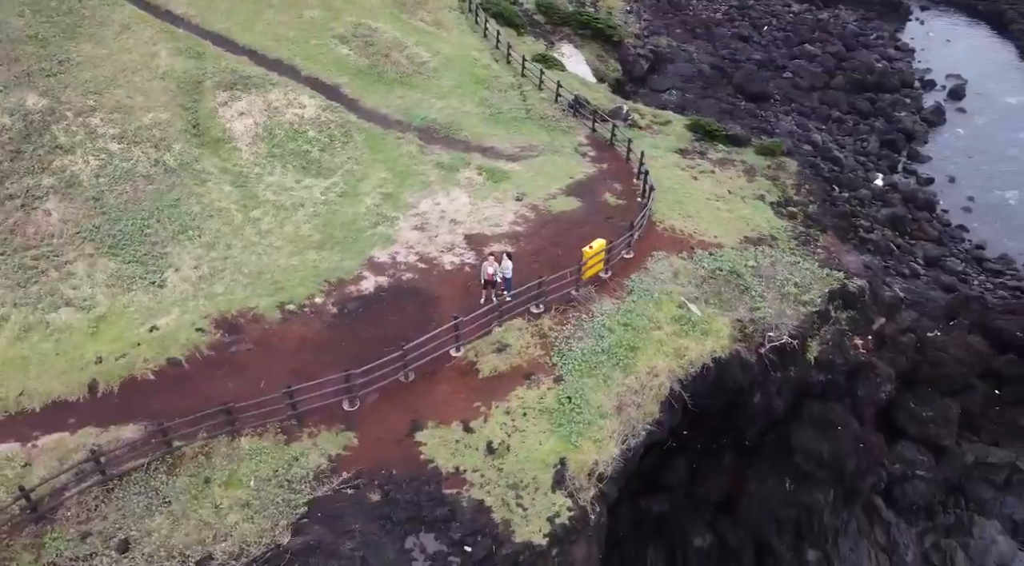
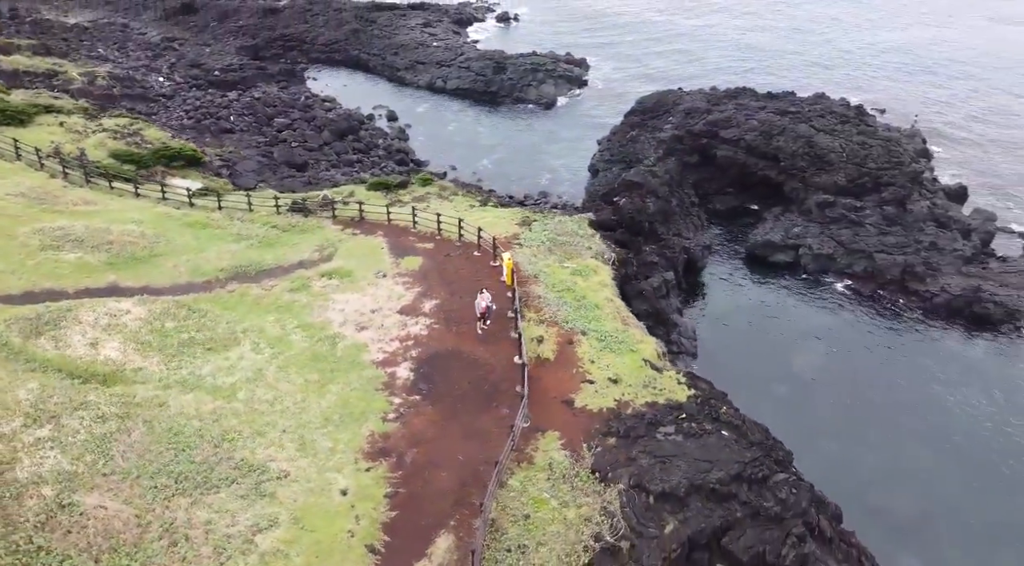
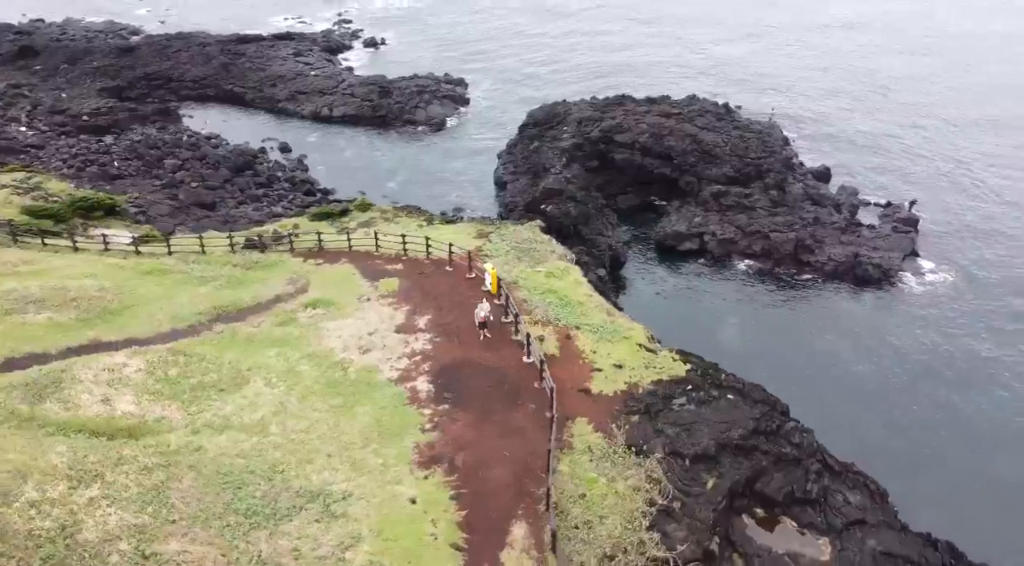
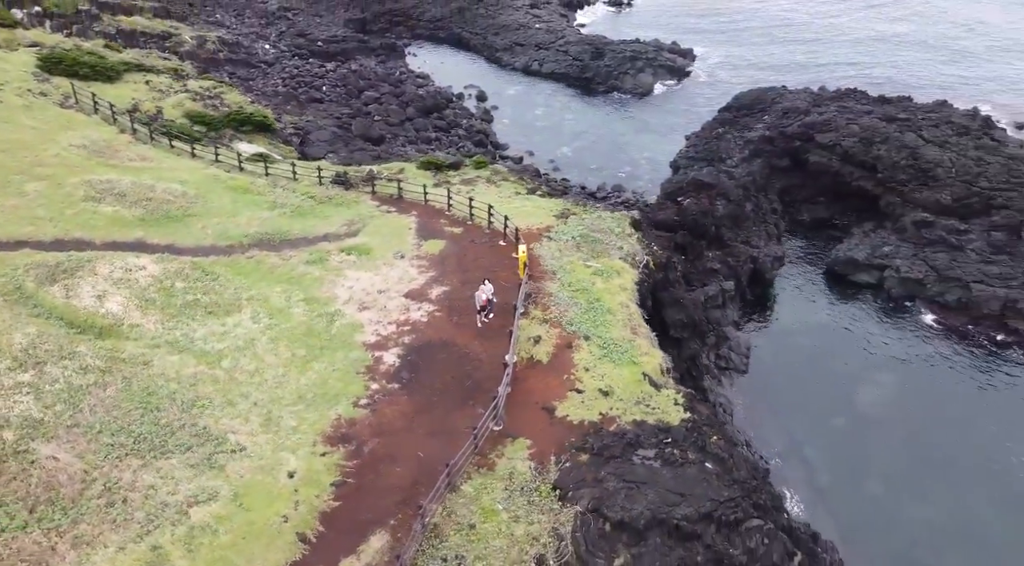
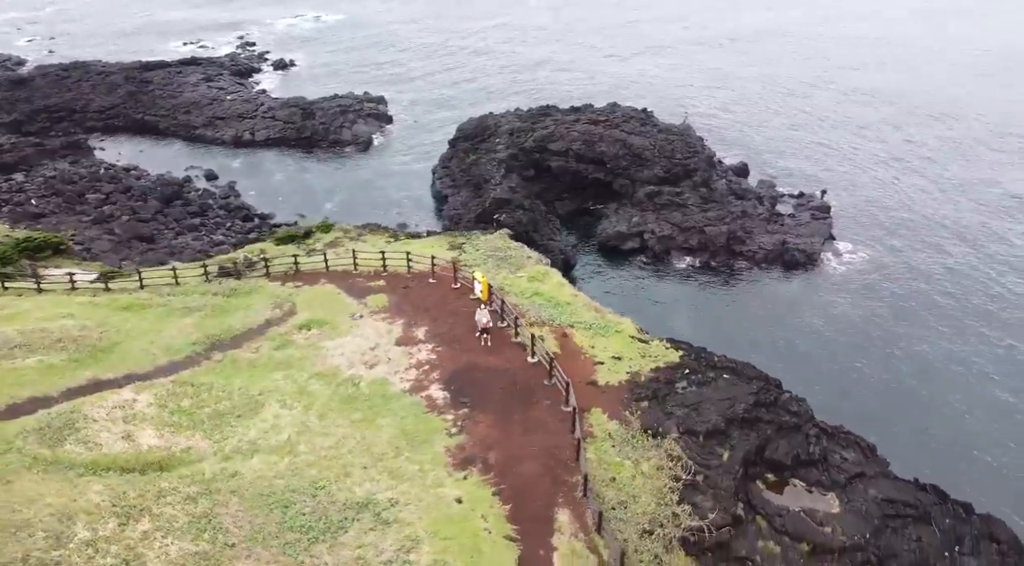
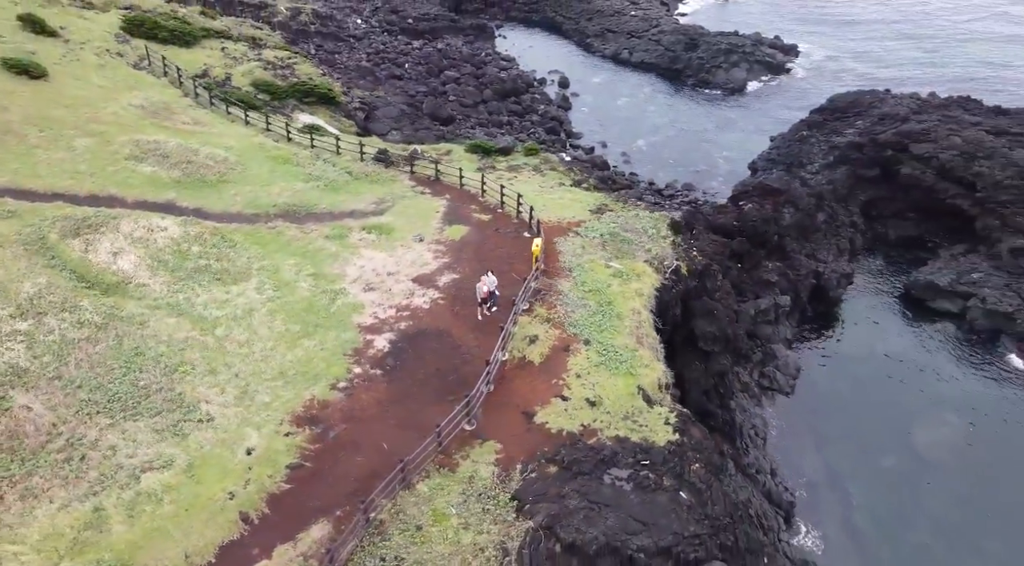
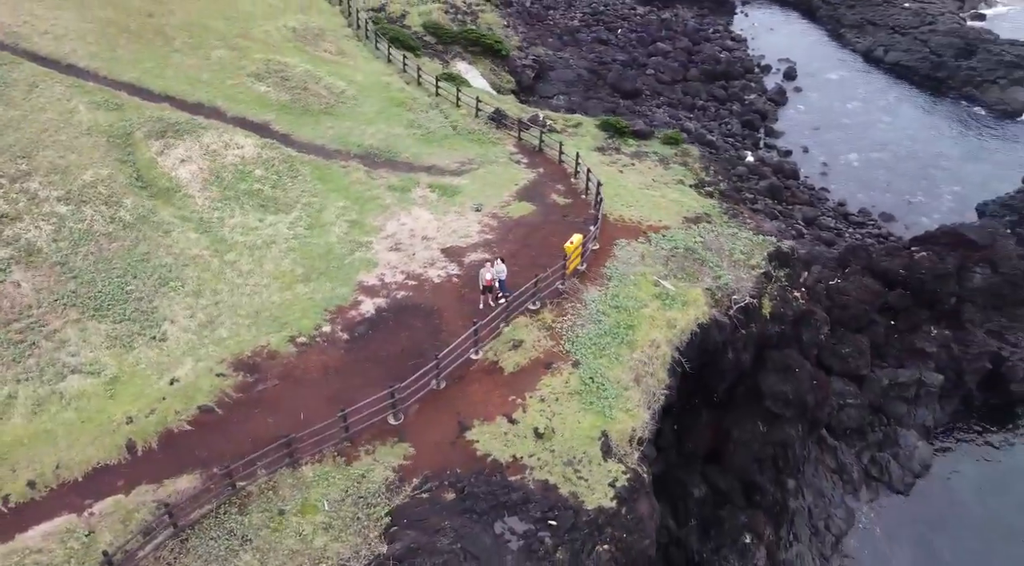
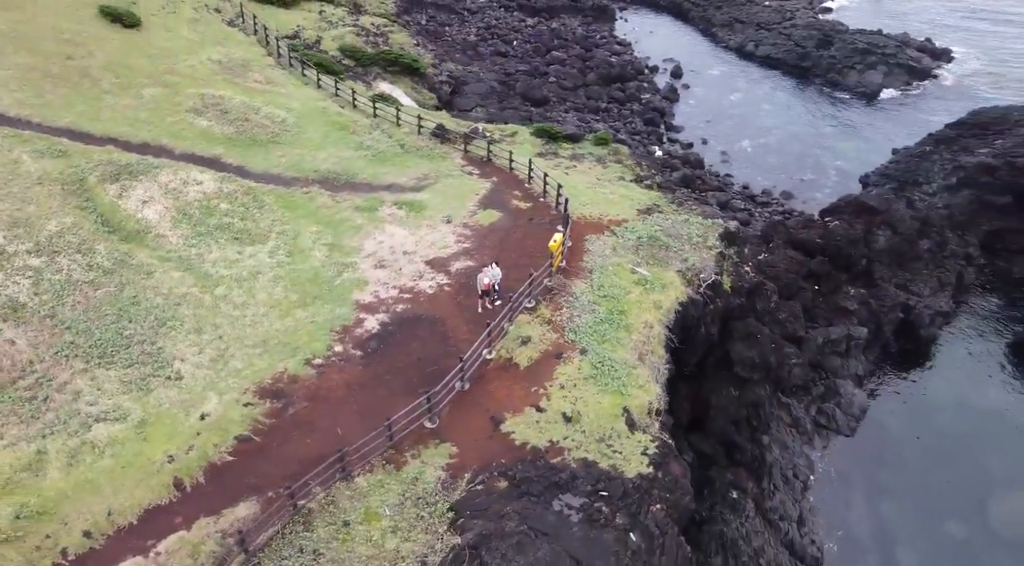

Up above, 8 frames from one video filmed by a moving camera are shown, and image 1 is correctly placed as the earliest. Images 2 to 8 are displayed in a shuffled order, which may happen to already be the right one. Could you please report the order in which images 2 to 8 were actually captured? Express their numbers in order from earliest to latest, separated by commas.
7, 8, 6, 4, 2, 3, 5
